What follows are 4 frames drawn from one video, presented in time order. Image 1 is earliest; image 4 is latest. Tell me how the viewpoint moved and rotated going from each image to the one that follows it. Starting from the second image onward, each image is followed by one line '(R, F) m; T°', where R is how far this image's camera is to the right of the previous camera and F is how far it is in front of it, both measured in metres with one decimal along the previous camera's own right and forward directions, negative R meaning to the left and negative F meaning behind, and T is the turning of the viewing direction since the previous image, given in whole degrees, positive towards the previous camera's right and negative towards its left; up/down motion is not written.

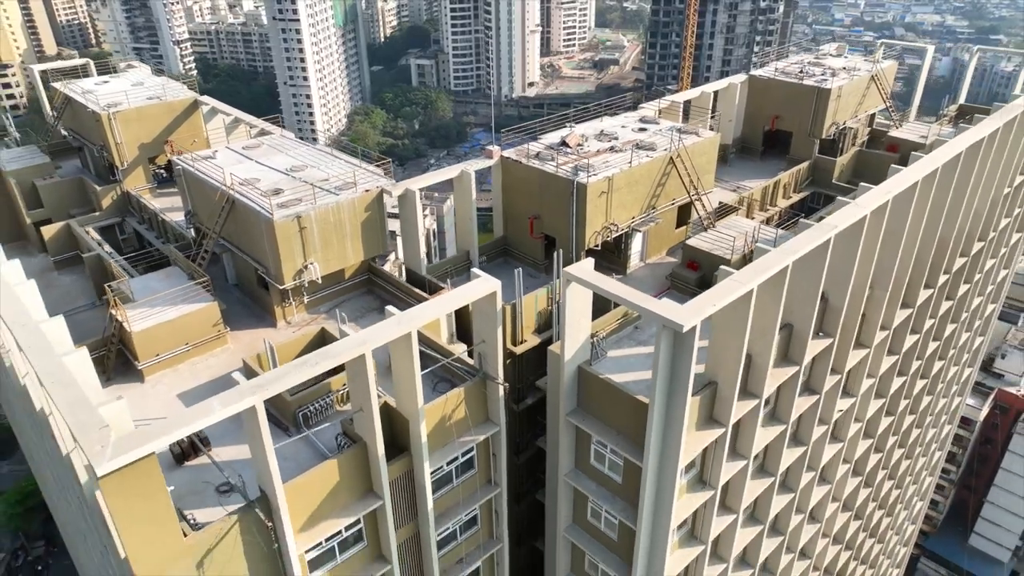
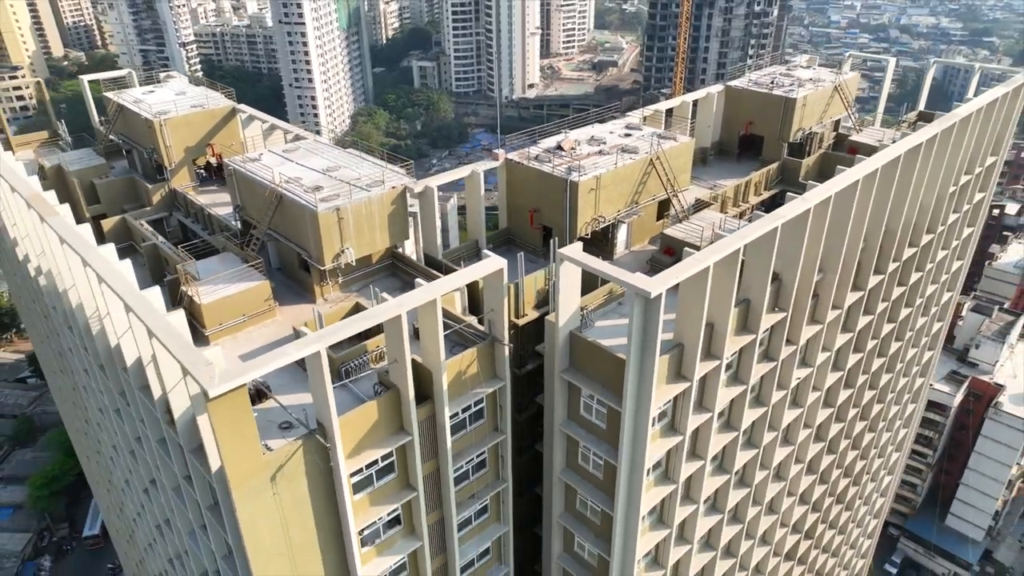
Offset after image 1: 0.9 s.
(-0.1, -3.2) m; 0°
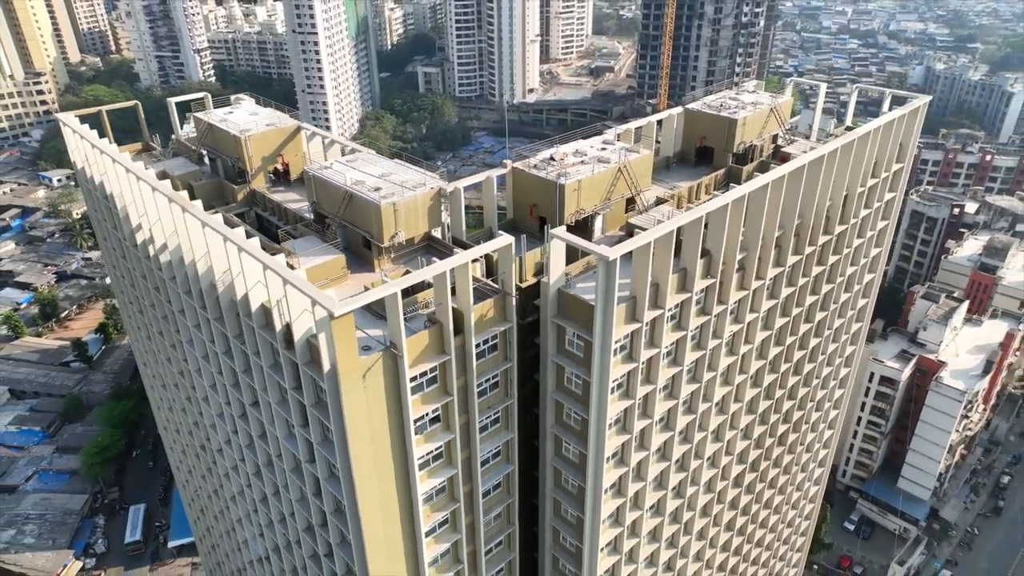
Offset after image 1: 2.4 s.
(-0.1, -7.8) m; 0°
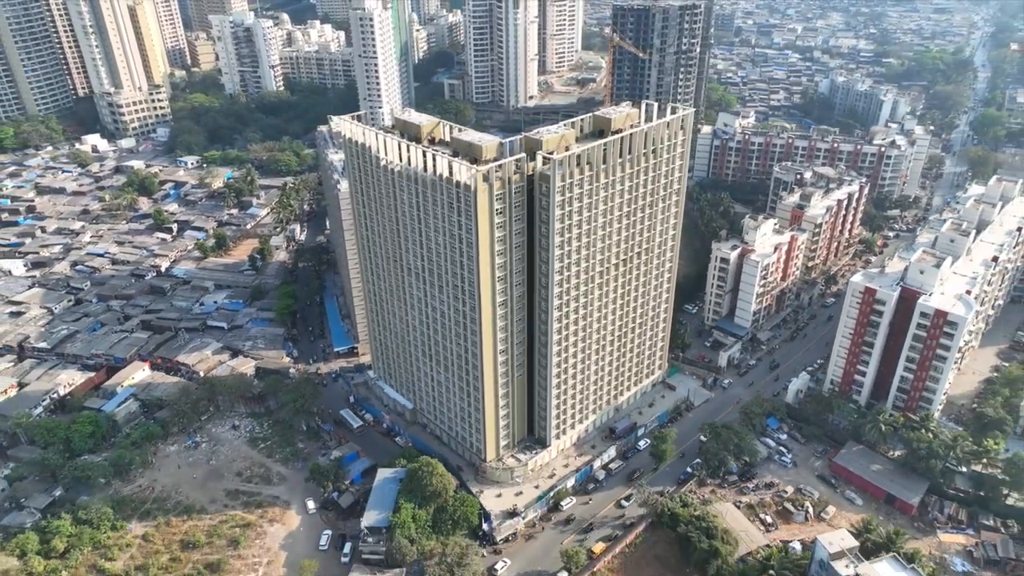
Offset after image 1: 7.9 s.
(-1.0, -54.2) m; 0°
